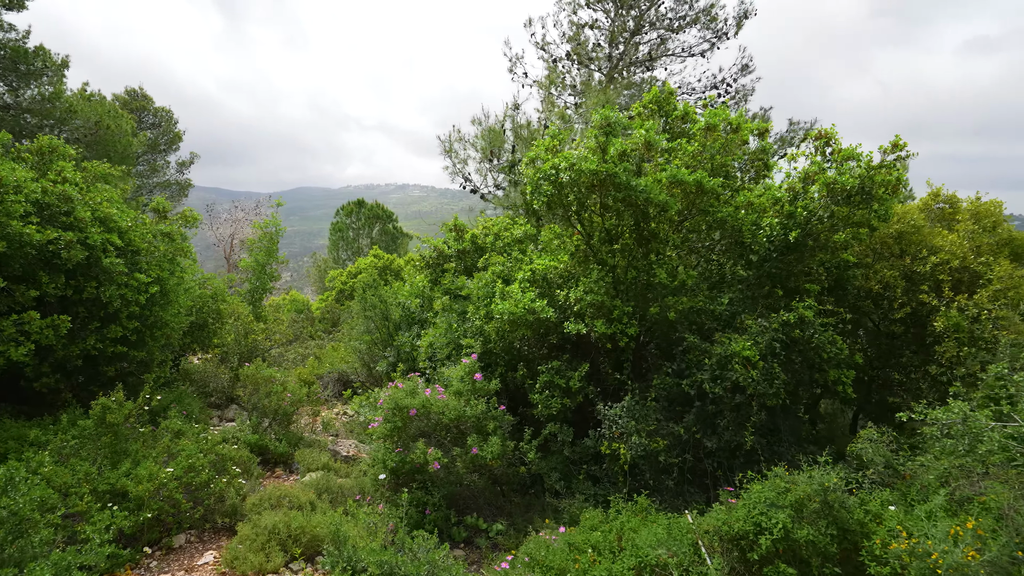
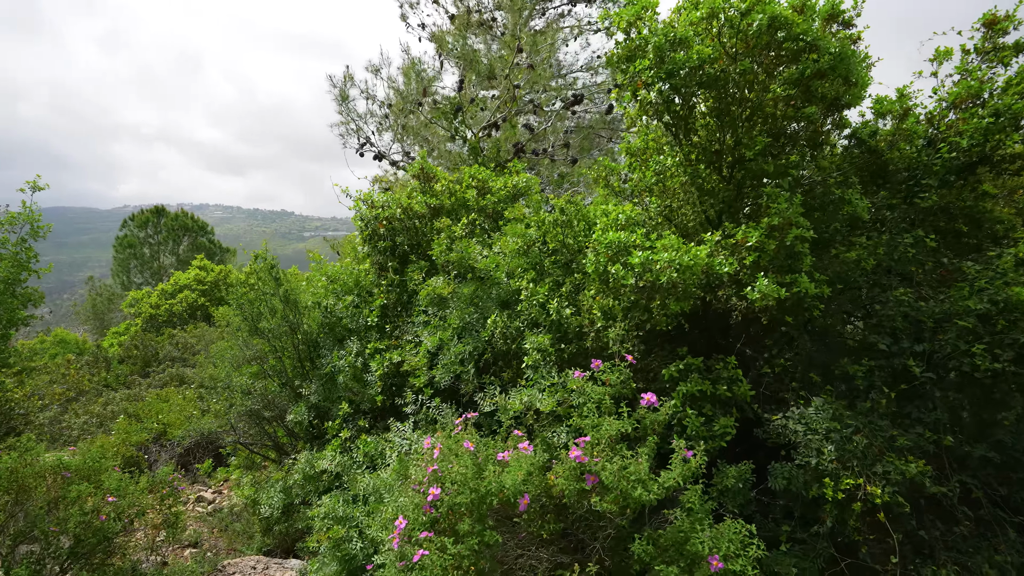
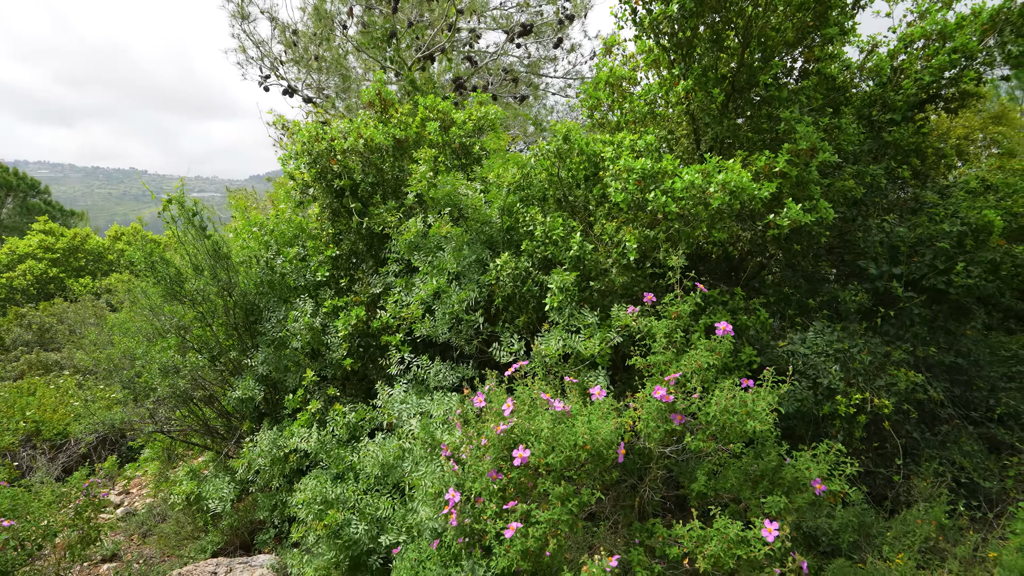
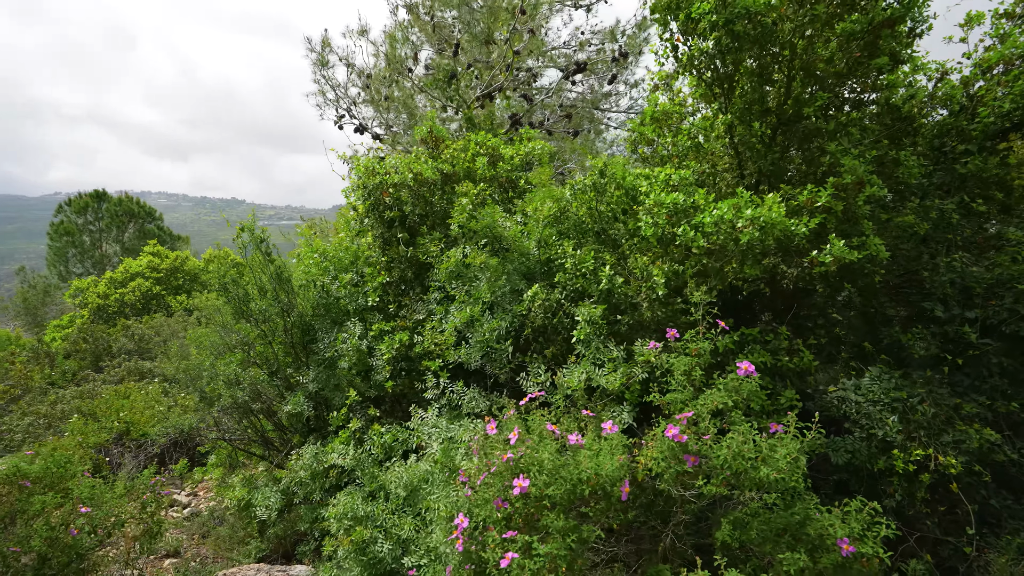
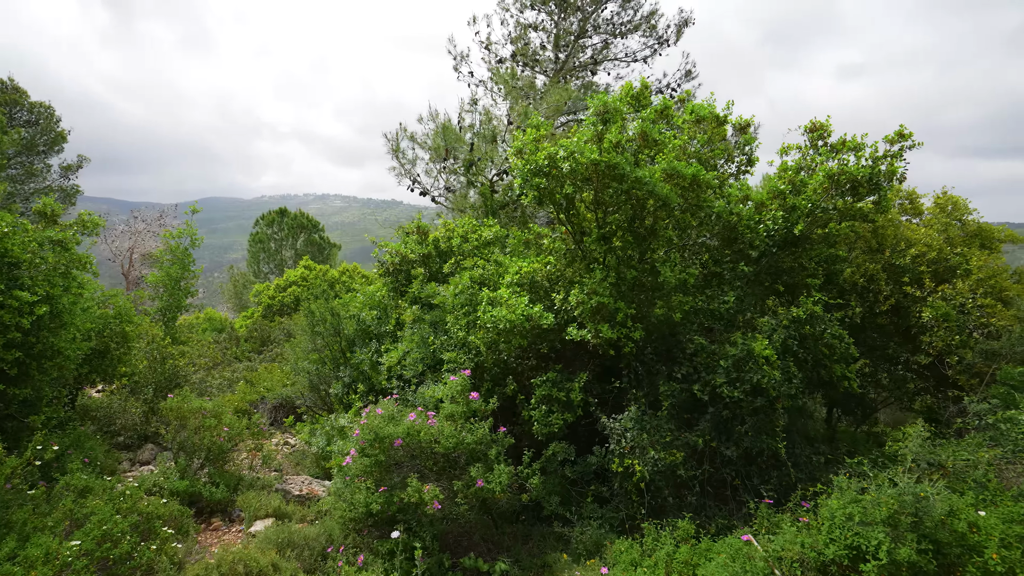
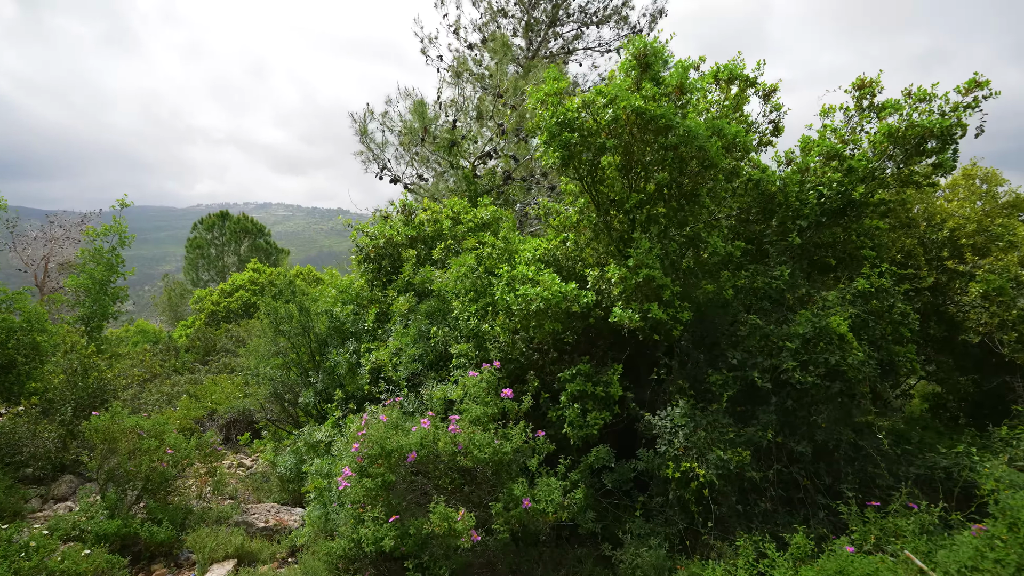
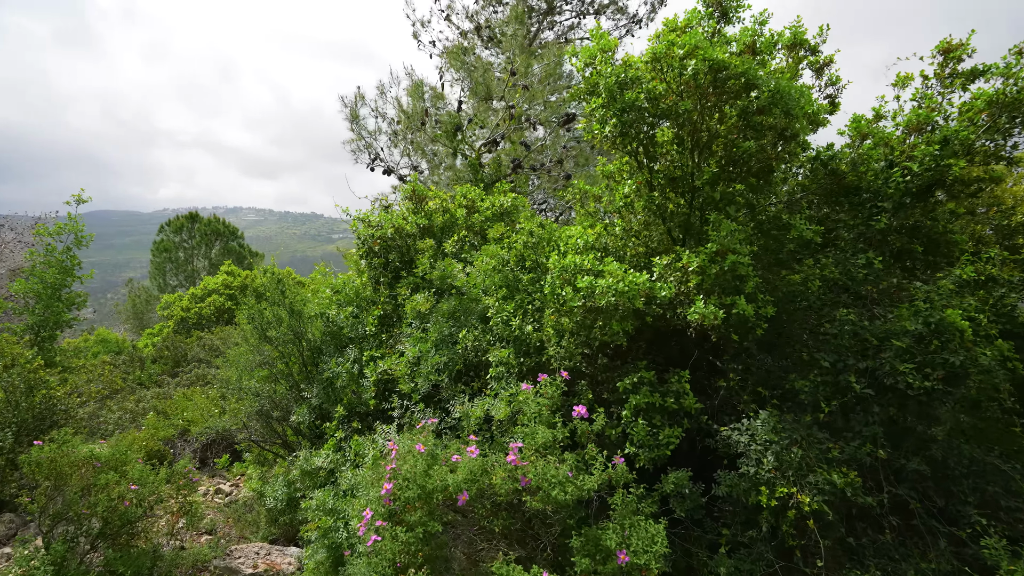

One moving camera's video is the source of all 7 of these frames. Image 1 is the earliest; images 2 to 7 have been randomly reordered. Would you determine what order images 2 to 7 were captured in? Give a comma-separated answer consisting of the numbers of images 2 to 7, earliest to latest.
5, 6, 7, 2, 4, 3
